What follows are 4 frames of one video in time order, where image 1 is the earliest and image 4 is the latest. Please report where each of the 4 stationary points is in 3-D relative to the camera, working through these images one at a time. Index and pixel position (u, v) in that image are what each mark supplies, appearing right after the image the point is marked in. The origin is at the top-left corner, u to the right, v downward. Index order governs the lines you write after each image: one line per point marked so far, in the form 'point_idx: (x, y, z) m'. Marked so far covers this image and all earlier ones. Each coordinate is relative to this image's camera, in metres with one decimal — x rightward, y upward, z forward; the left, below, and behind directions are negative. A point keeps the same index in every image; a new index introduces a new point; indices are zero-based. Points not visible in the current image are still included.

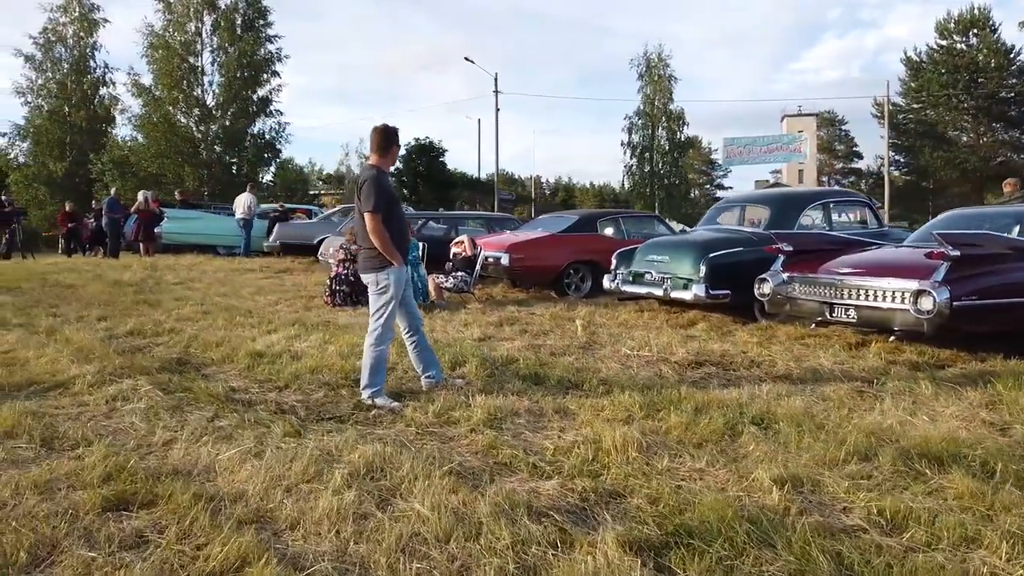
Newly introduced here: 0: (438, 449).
0: (-0.4, -0.8, +3.8) m
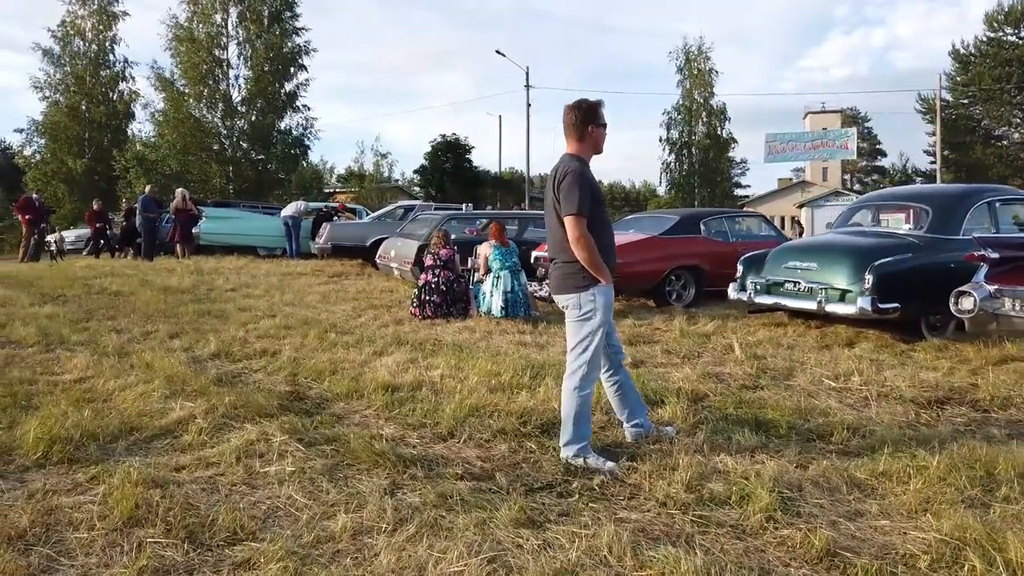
0: (+0.8, -0.9, +2.7) m
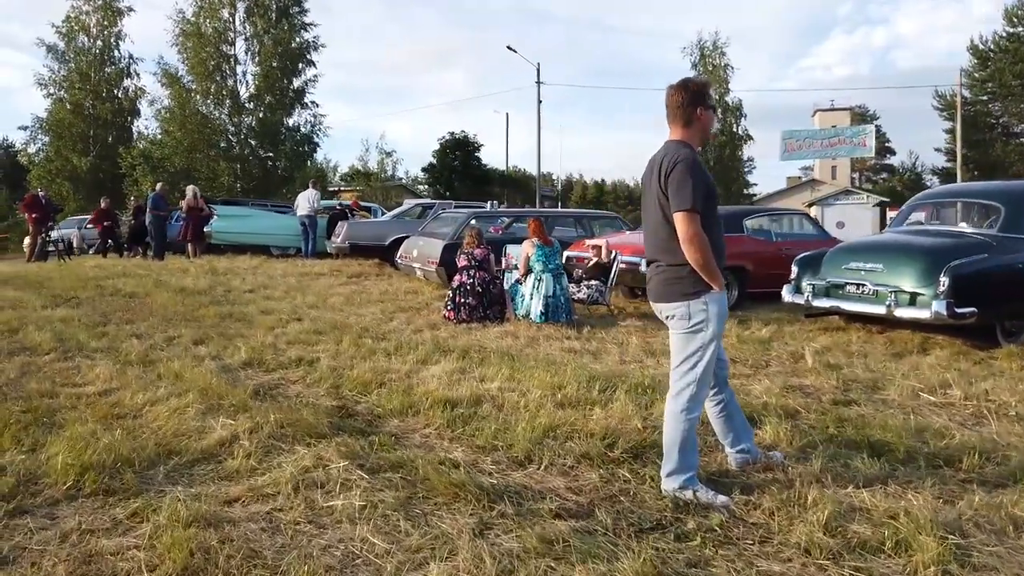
0: (+1.2, -1.0, +2.2) m
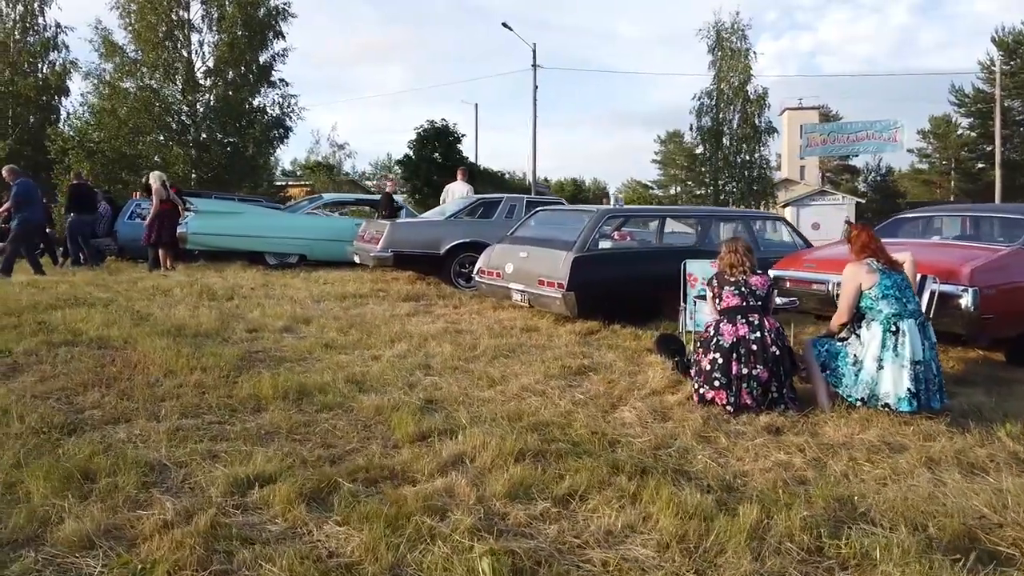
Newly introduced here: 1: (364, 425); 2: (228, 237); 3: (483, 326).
0: (+3.6, -1.3, -1.2) m
1: (-0.8, -0.7, +4.1) m
2: (-4.6, +0.8, +12.3) m
3: (-0.3, -0.4, +7.5) m
